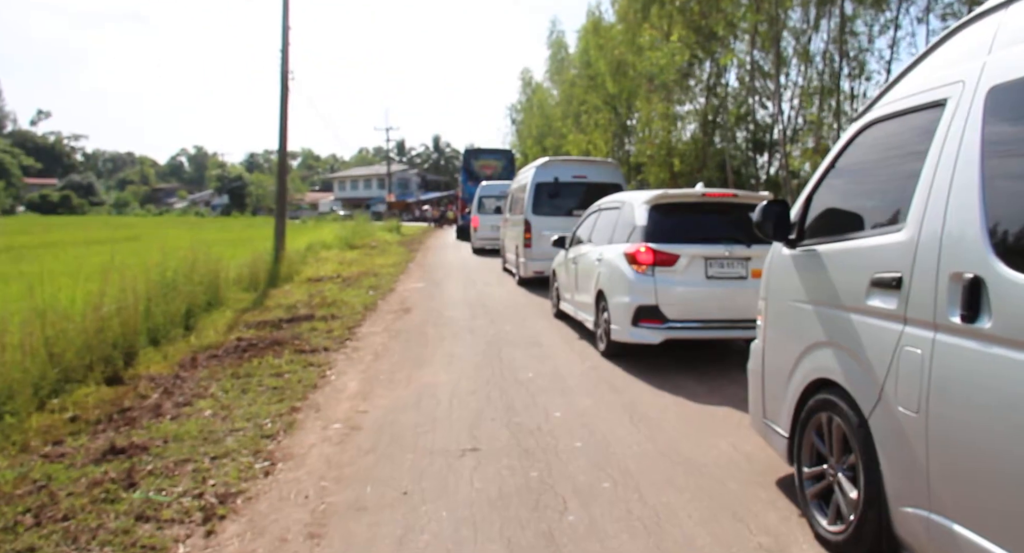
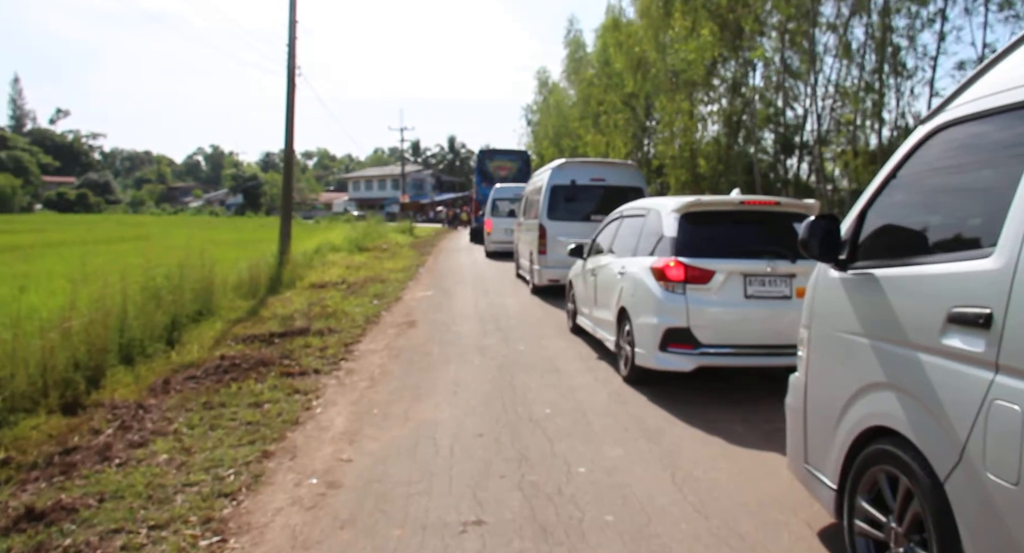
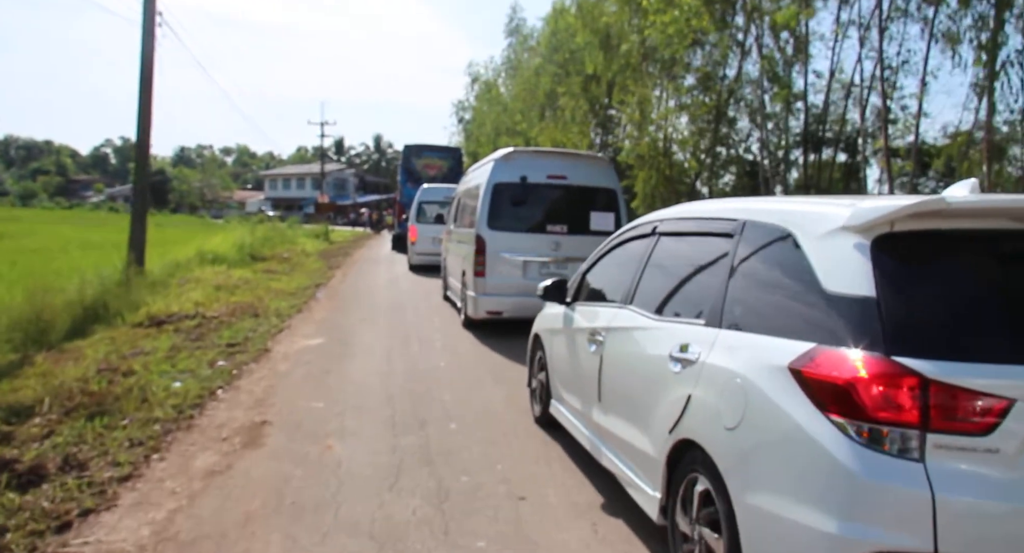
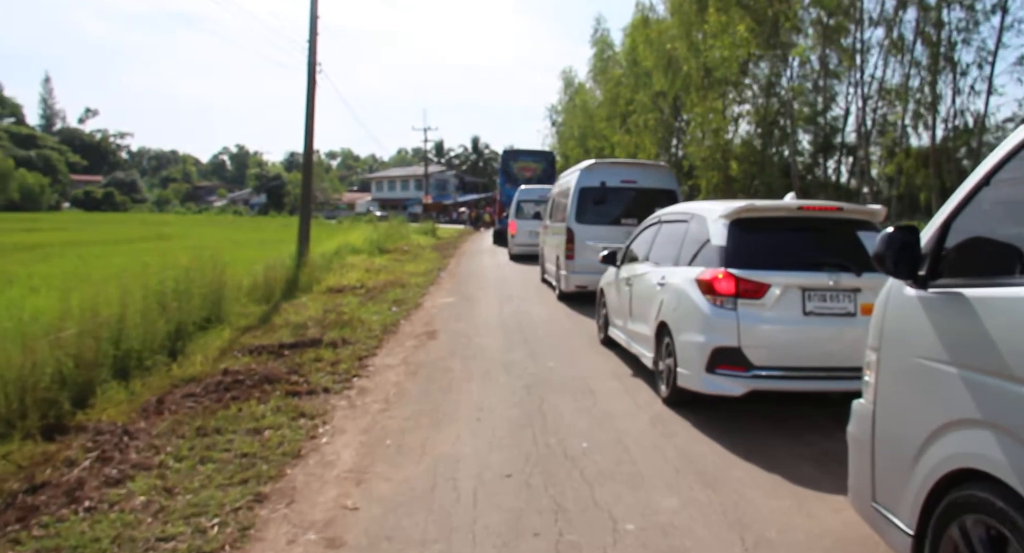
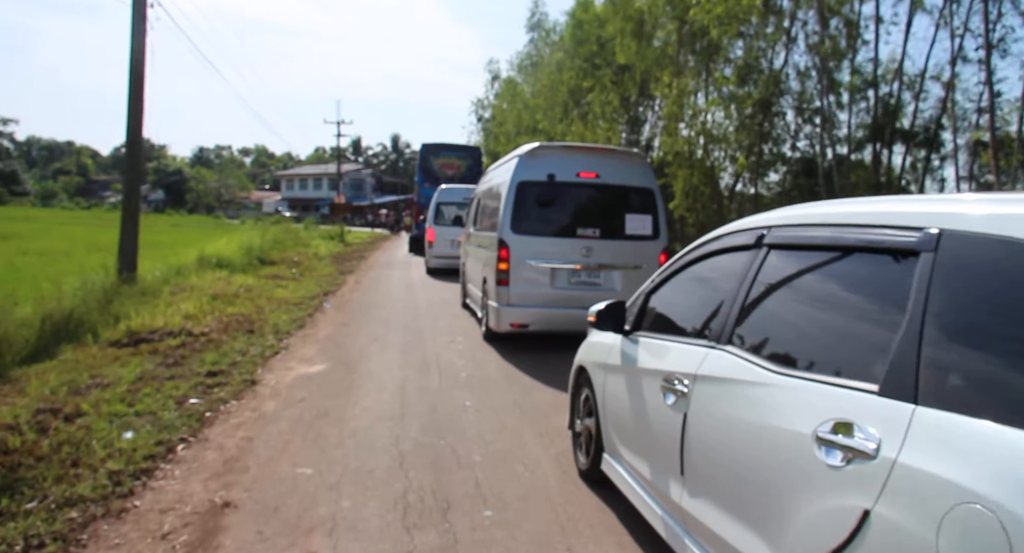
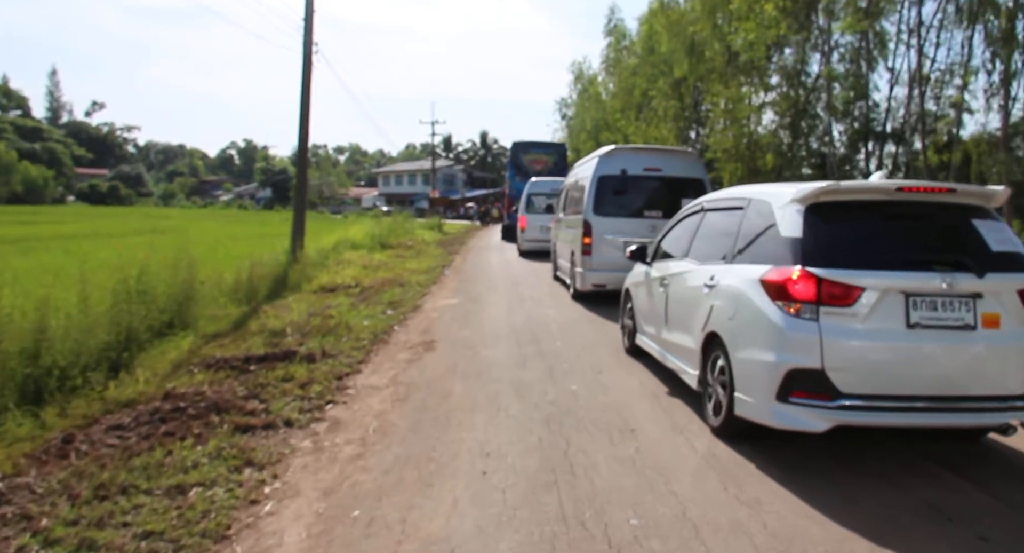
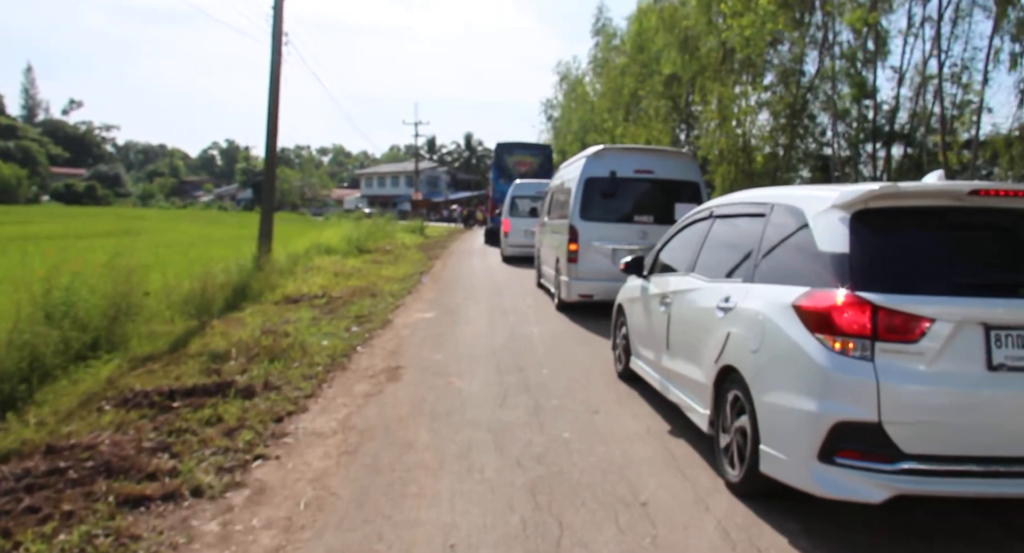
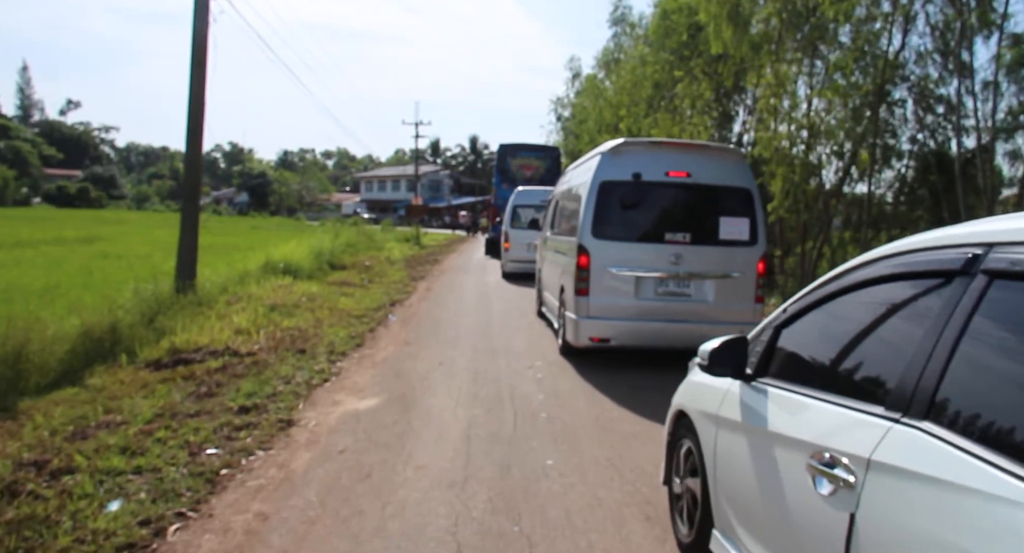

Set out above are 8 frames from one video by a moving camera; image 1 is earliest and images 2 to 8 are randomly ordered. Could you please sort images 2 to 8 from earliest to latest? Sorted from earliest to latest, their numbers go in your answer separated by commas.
2, 4, 6, 7, 3, 5, 8
